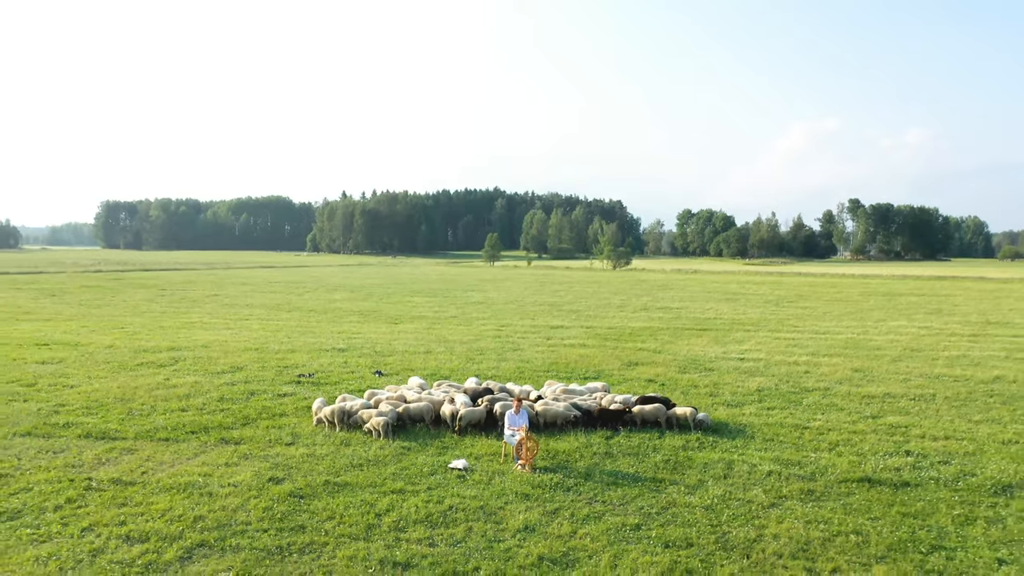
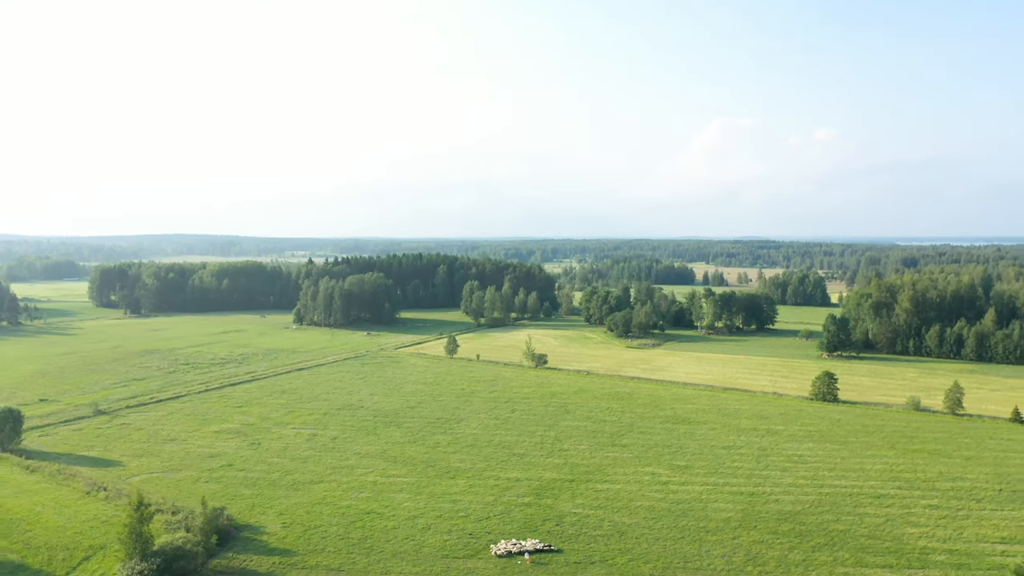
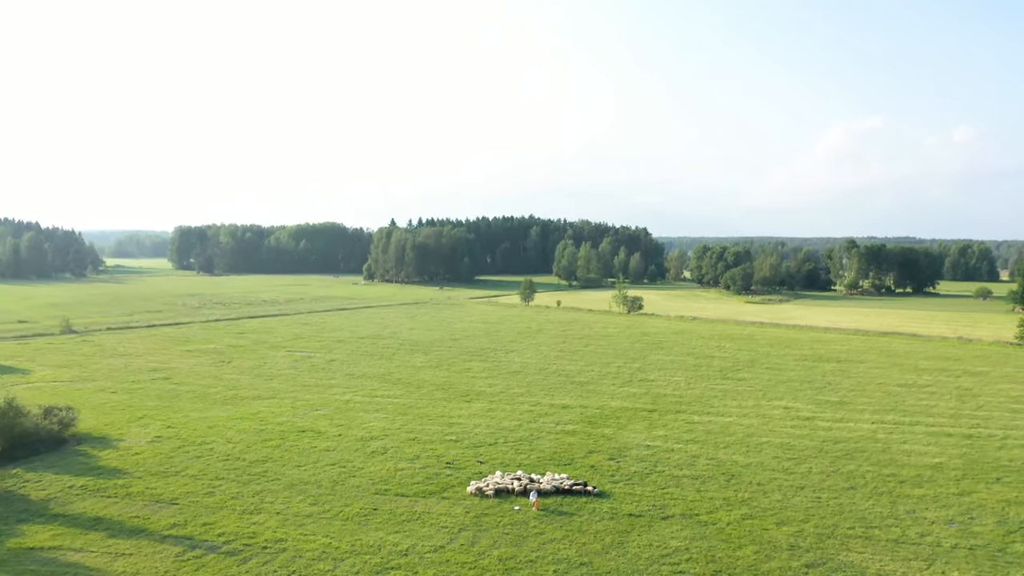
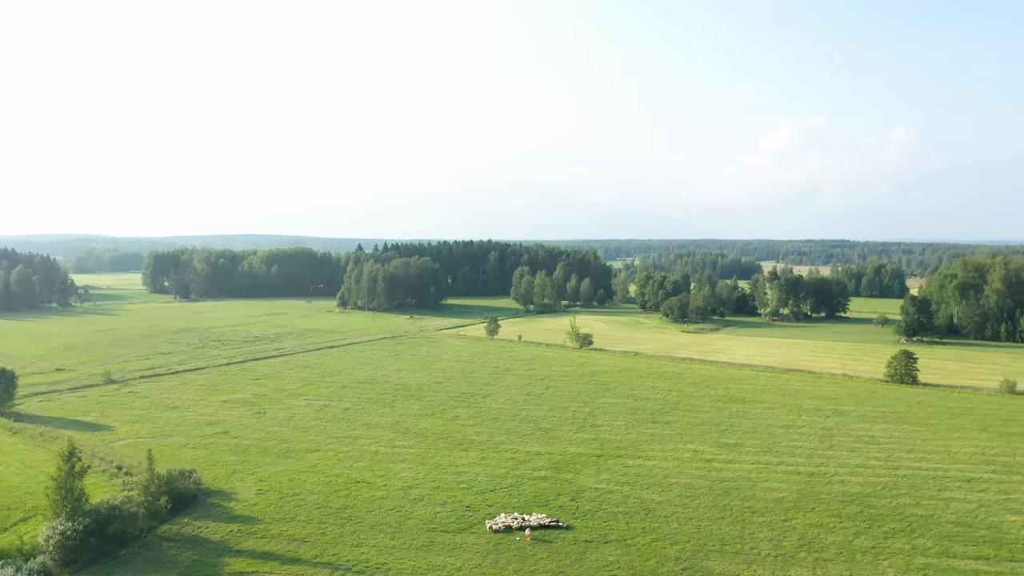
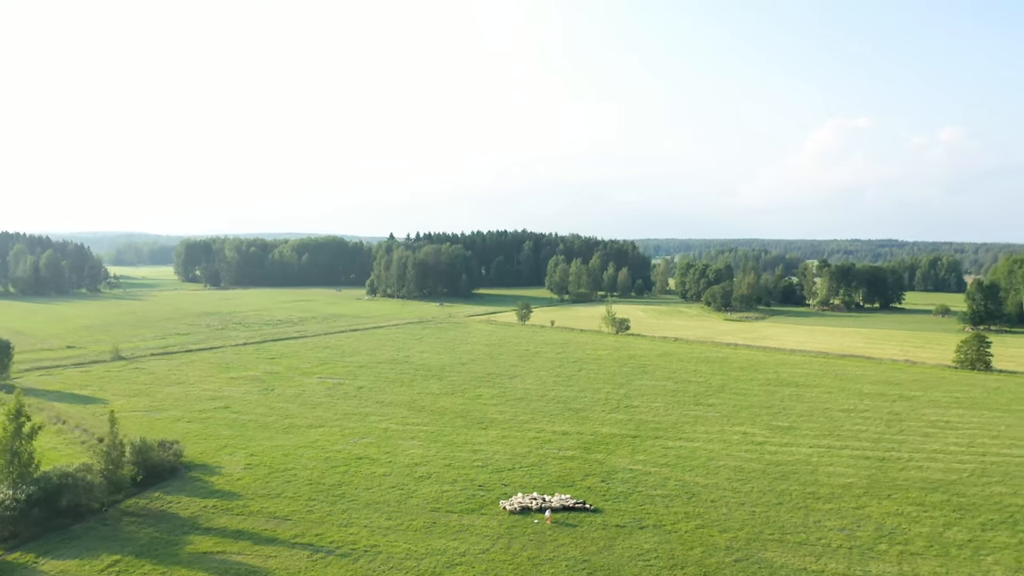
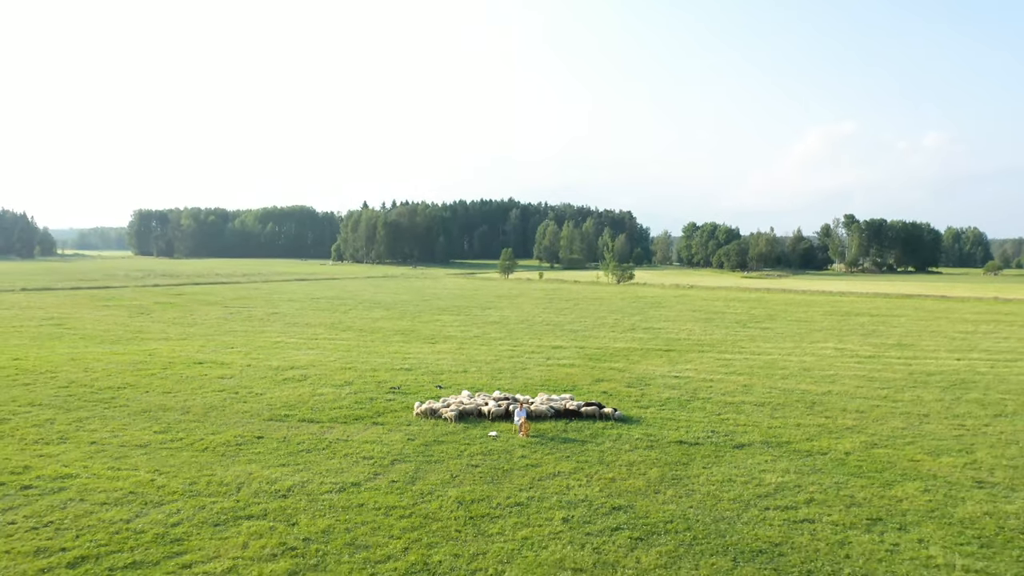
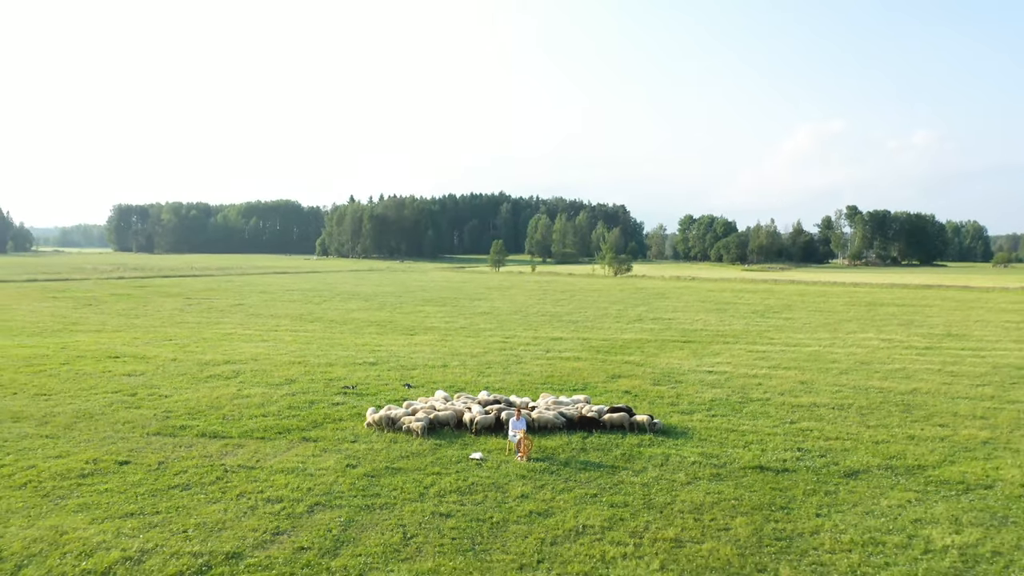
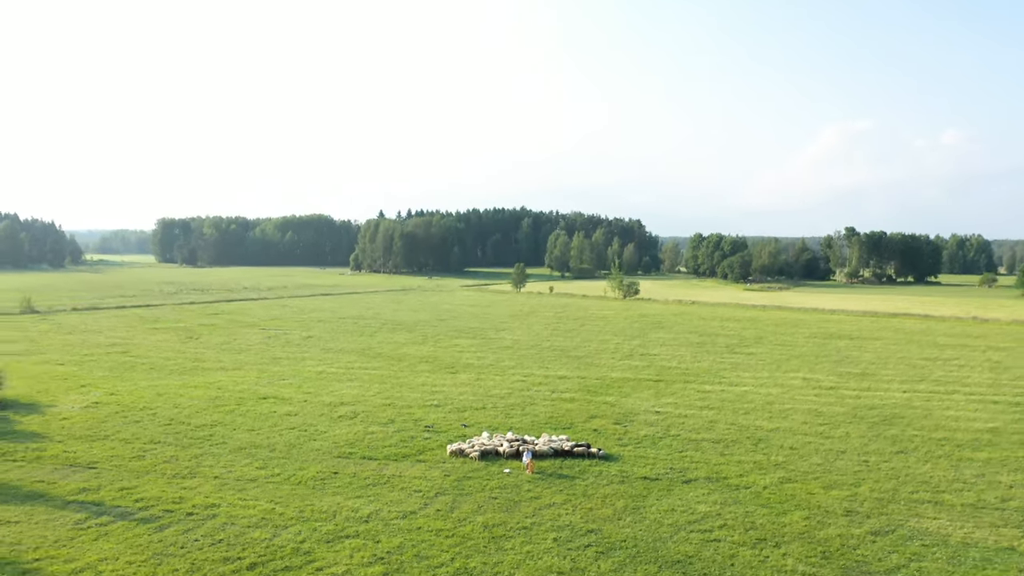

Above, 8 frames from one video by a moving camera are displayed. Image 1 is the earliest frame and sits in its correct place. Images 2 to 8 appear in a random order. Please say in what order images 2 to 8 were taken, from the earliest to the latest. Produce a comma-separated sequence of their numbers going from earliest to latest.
7, 6, 8, 3, 5, 4, 2
